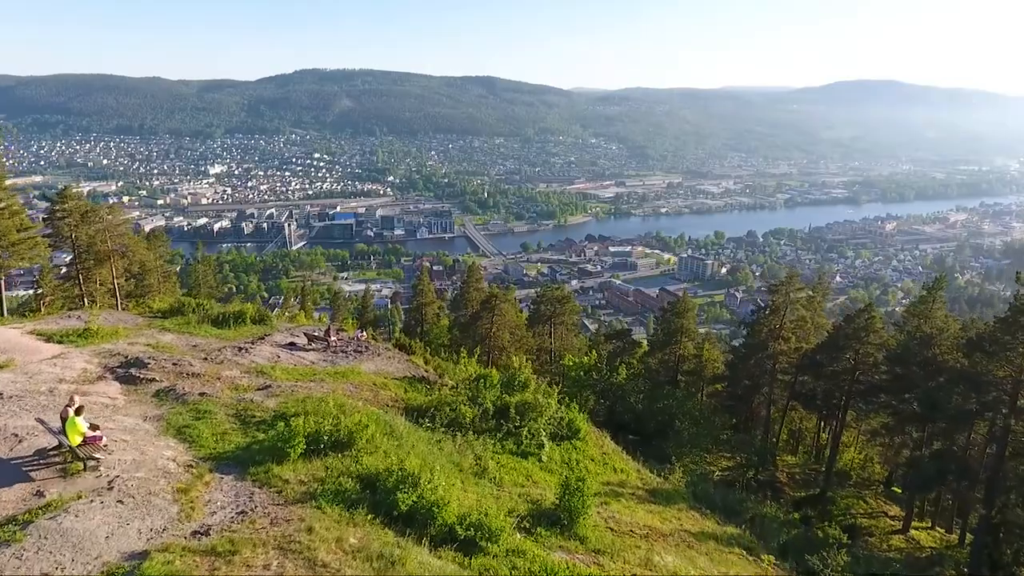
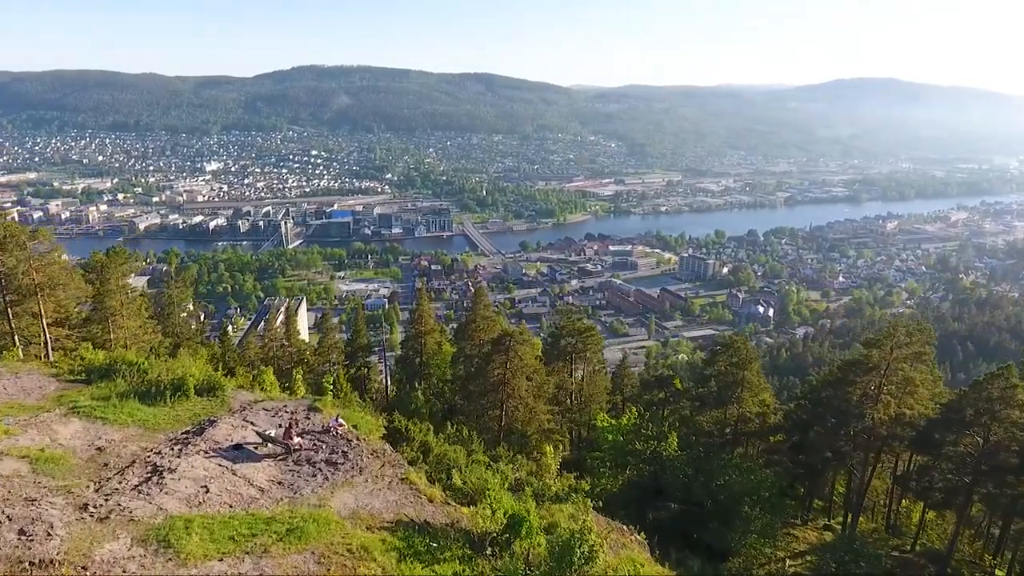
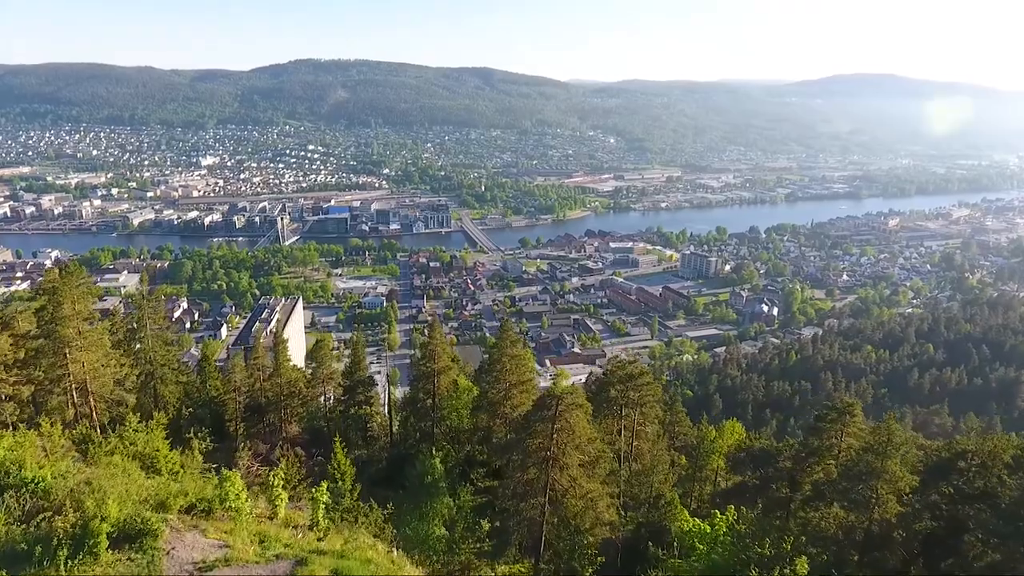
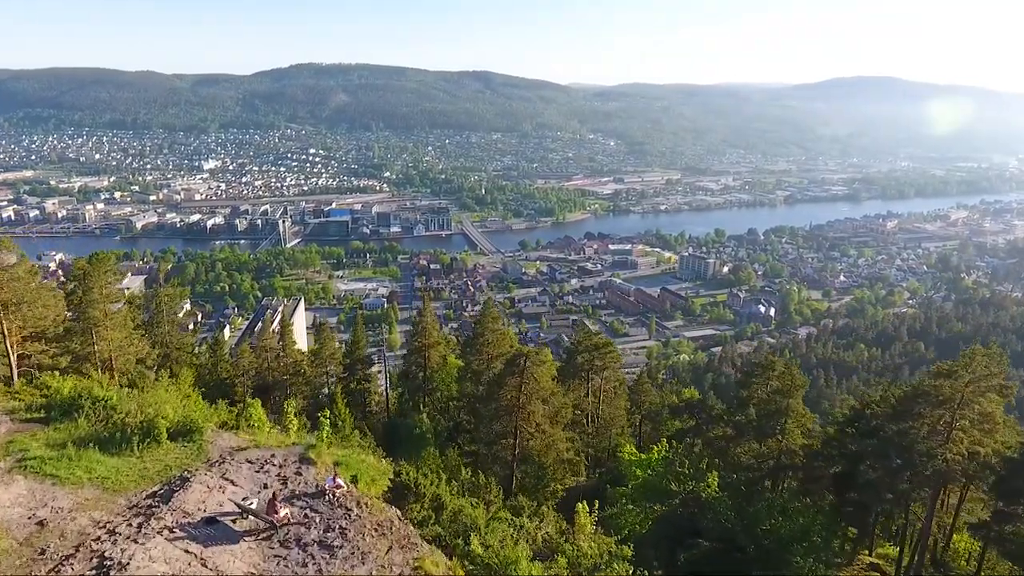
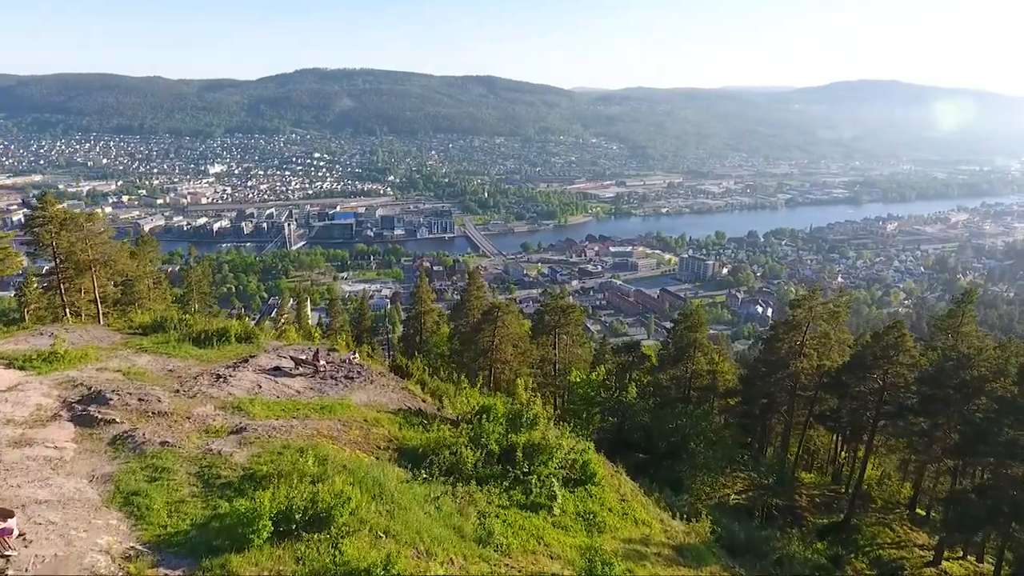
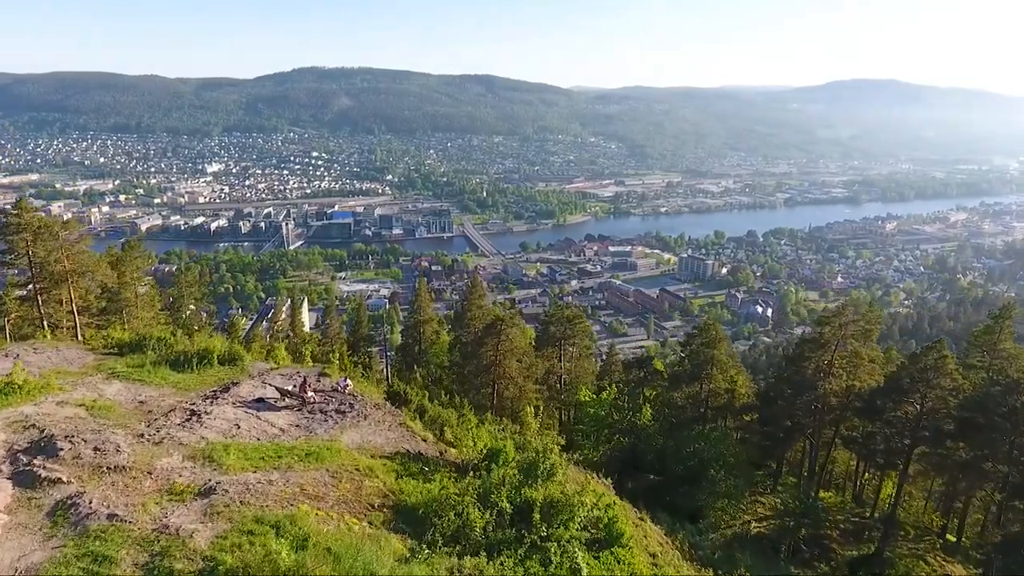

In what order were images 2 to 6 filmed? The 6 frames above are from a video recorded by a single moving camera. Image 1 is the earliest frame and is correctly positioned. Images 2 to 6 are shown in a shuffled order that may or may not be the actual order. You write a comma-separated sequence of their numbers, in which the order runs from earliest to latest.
5, 6, 2, 4, 3
